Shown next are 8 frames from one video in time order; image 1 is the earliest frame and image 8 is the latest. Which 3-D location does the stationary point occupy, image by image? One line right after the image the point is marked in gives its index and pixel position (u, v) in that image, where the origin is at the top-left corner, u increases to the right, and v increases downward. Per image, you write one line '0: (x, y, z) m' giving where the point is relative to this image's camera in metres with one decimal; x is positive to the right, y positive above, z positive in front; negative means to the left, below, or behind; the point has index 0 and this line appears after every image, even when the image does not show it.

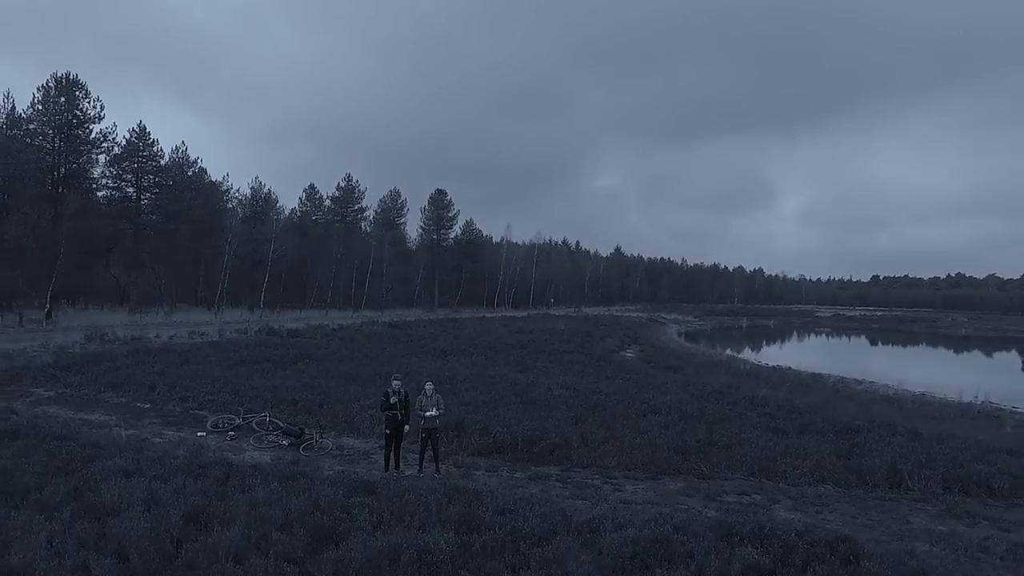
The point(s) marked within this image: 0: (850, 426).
0: (+4.1, -1.6, +9.6) m
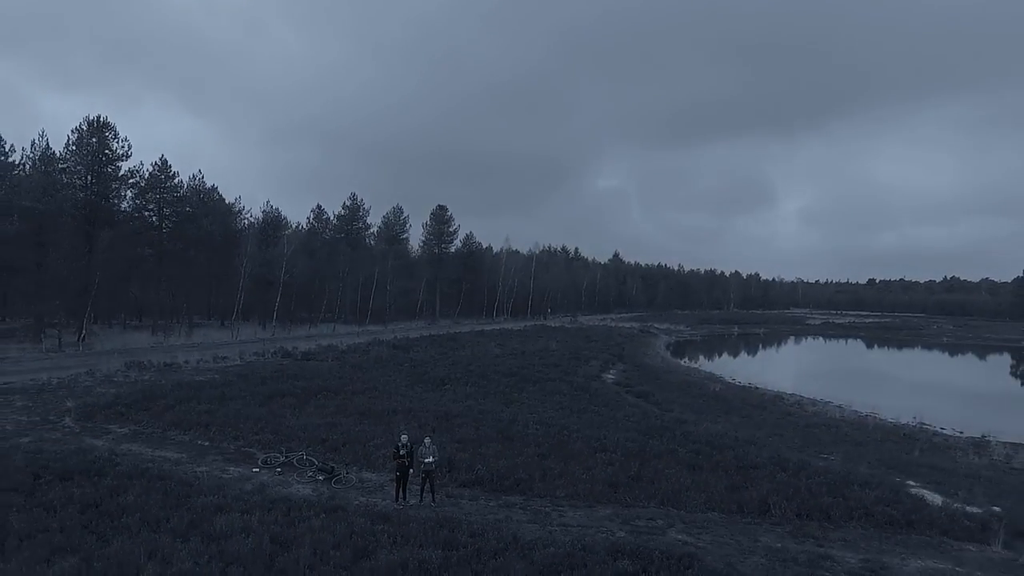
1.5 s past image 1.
0: (+3.7, -2.7, +12.4) m
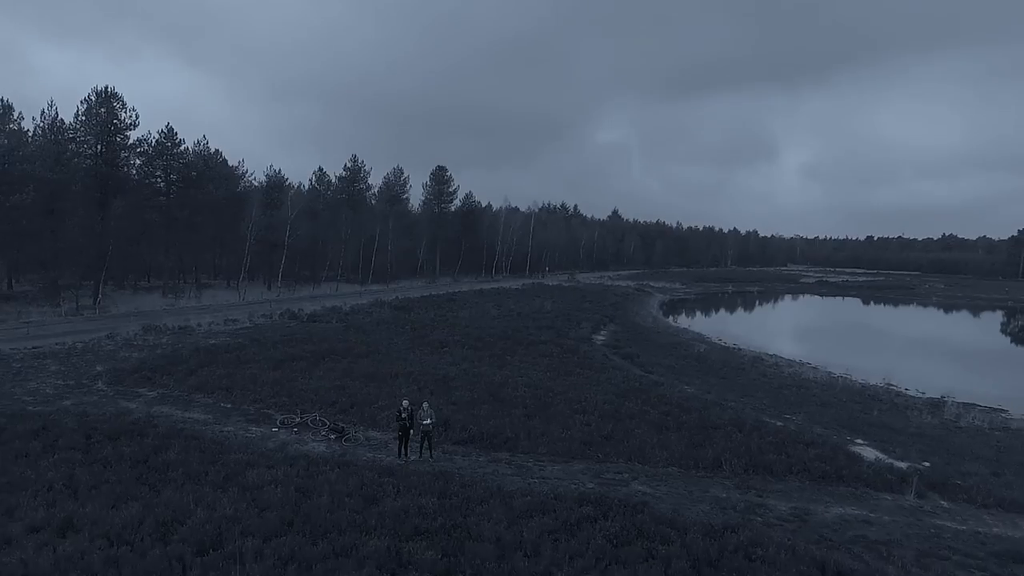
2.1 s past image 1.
0: (+3.6, -2.3, +14.0) m
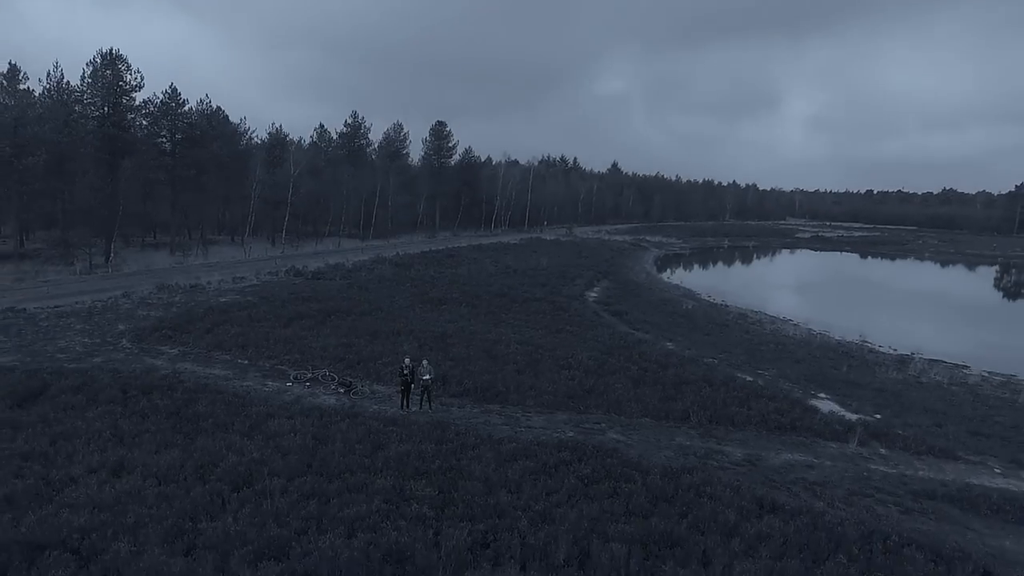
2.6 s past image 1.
0: (+3.4, -1.7, +15.4) m
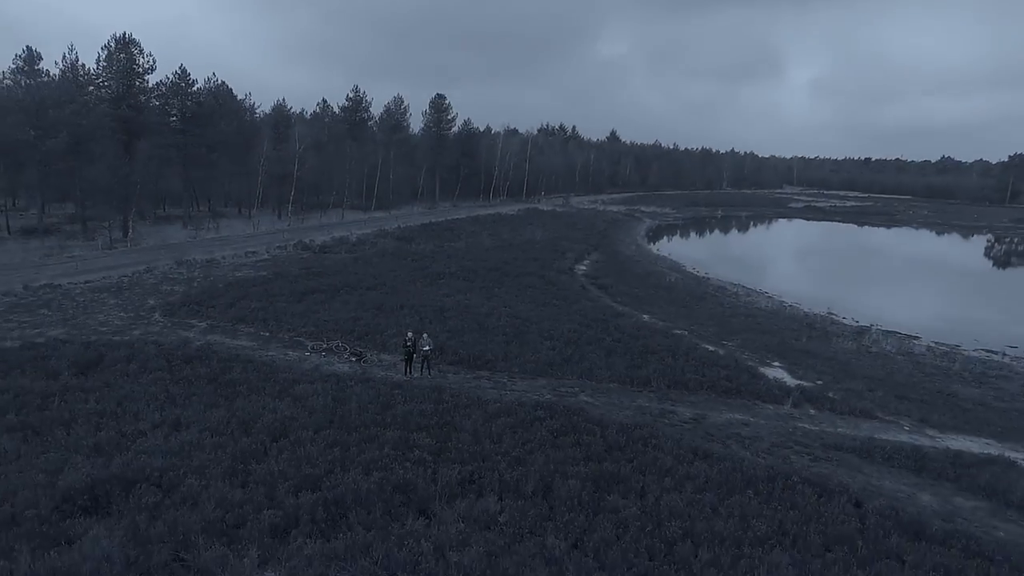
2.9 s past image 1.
0: (+3.2, -1.3, +17.6) m
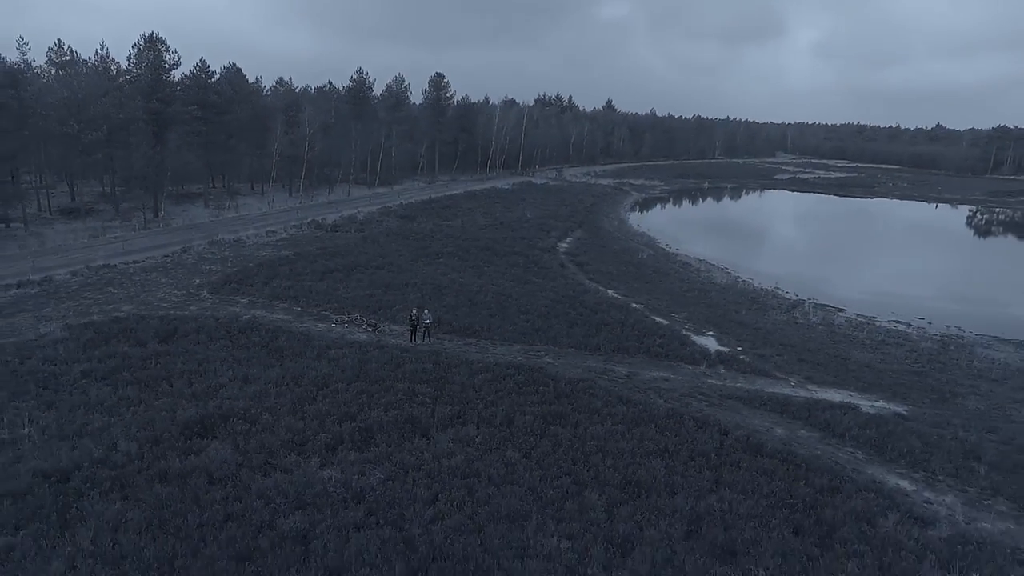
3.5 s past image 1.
0: (+2.7, -0.9, +22.0) m
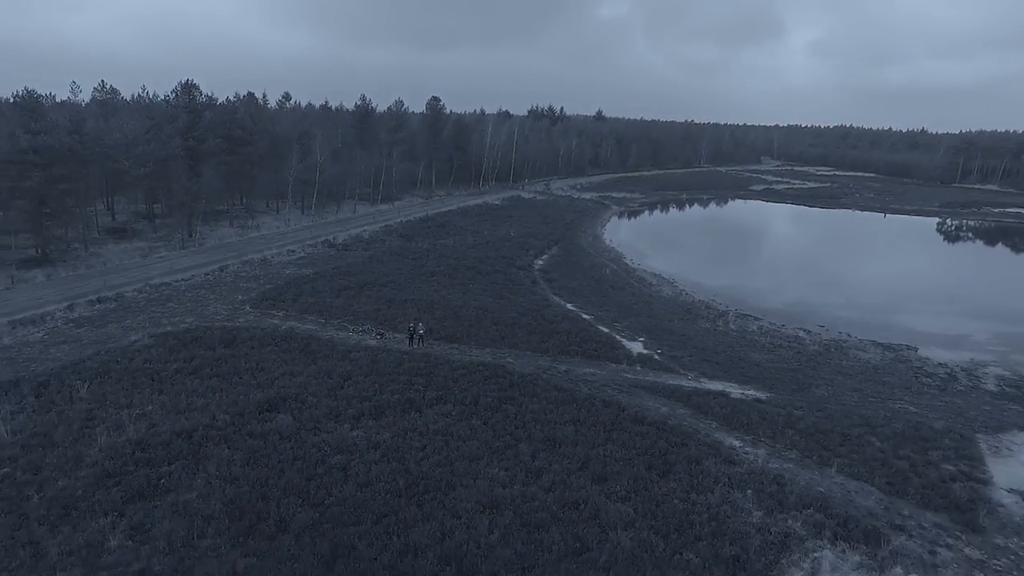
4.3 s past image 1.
0: (+1.8, -1.5, +28.8) m
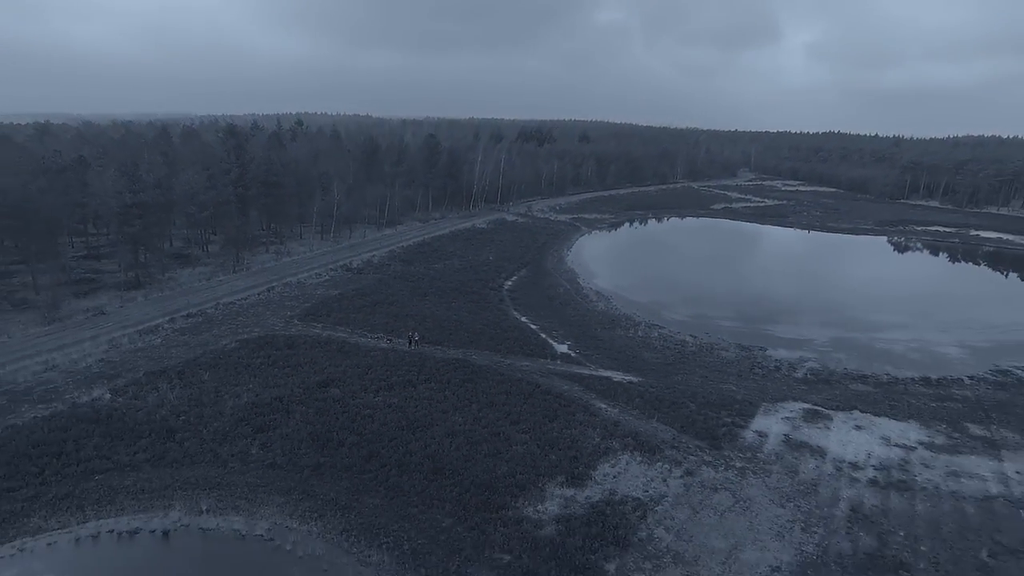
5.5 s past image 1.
0: (0.0, -2.5, +42.0) m
